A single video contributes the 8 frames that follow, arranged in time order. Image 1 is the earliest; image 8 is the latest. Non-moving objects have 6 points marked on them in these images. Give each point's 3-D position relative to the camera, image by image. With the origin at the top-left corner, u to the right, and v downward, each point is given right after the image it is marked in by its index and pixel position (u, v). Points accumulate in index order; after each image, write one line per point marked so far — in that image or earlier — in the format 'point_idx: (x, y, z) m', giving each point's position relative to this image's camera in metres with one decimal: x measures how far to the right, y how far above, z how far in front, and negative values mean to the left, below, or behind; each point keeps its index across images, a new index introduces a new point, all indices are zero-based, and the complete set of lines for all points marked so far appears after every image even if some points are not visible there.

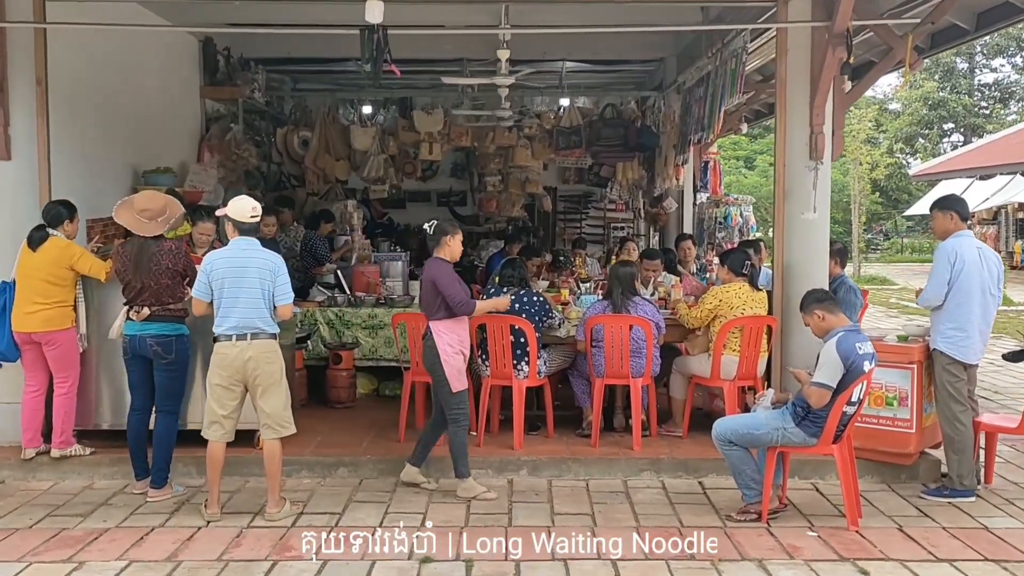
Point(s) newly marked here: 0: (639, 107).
0: (+1.0, +1.5, +8.1) m
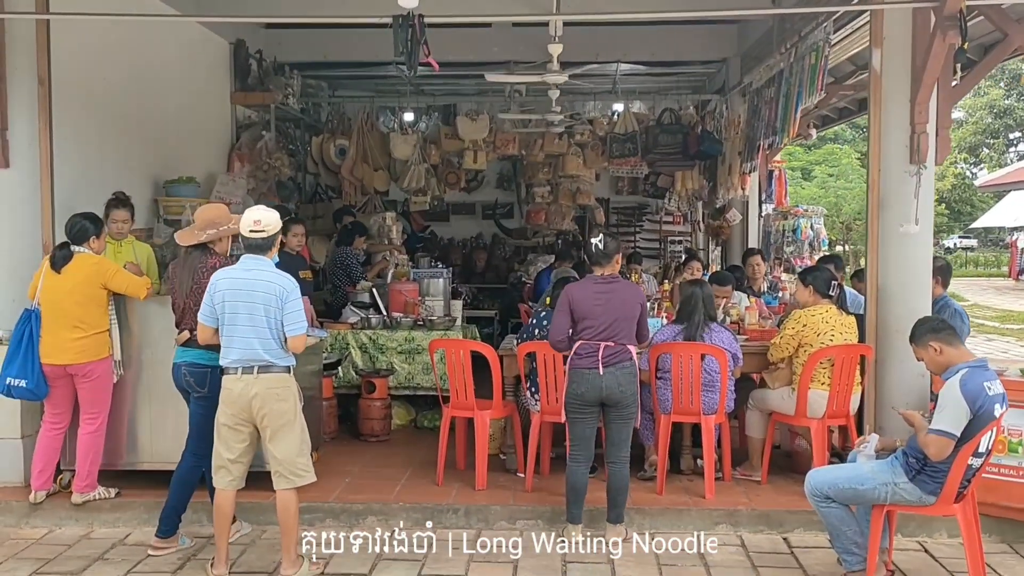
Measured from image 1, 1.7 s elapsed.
0: (+1.4, +1.3, +7.6) m
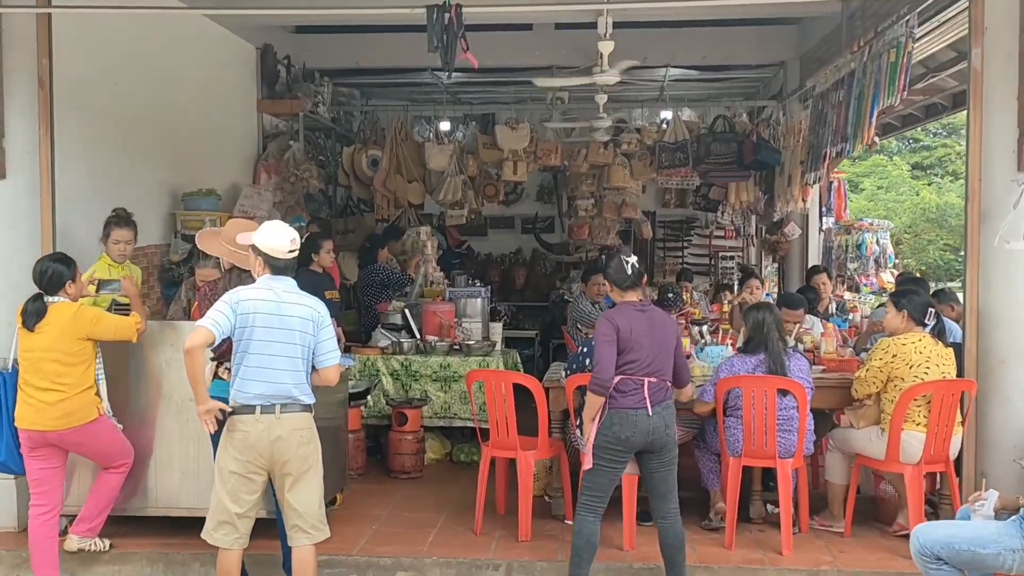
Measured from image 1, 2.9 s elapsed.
0: (+1.7, +1.2, +7.1) m
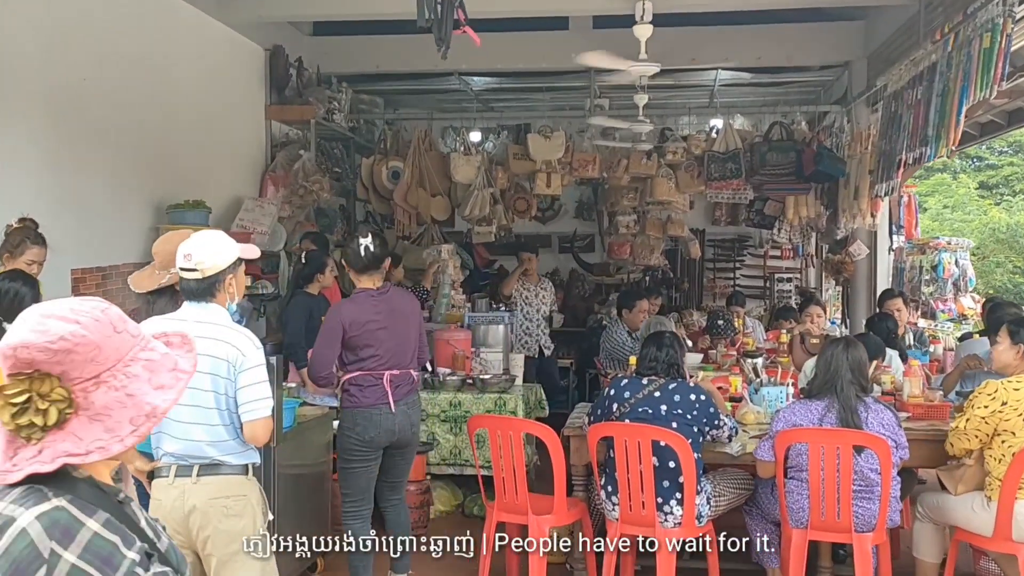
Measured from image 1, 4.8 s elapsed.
0: (+1.9, +1.0, +6.4) m
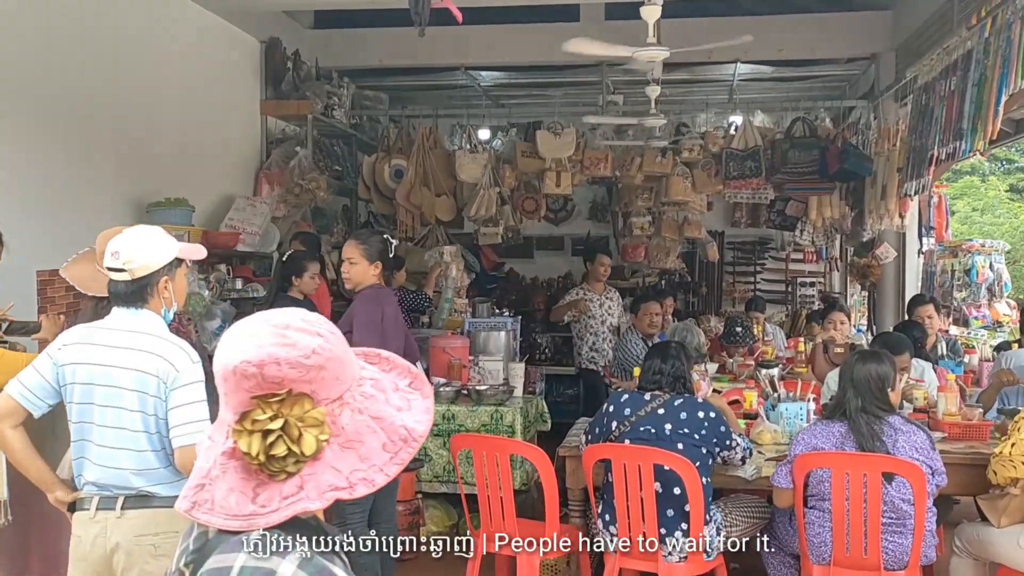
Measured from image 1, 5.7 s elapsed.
0: (+2.0, +1.0, +6.0) m
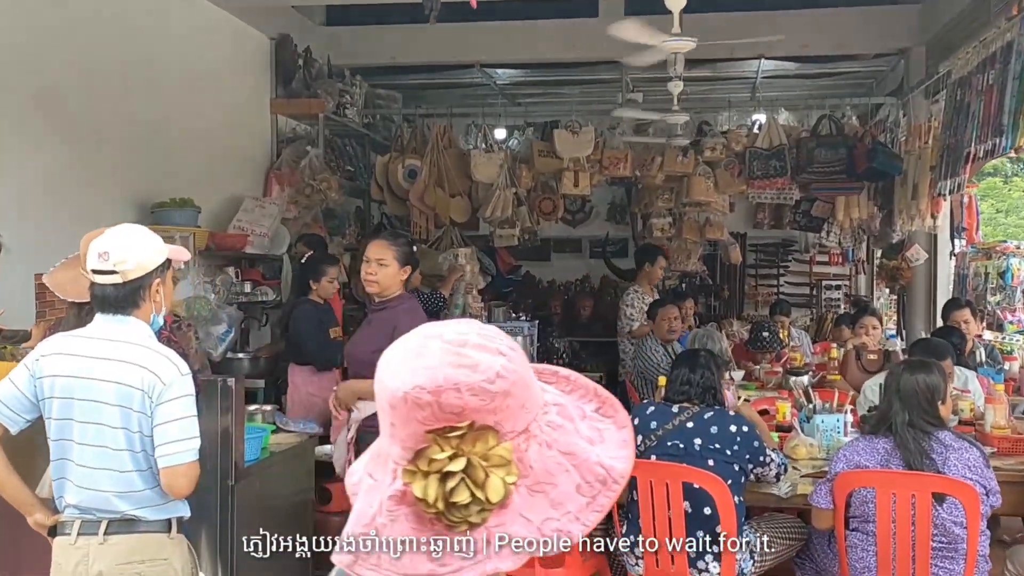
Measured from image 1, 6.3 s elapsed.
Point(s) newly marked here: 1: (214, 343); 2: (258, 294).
0: (+2.1, +1.0, +5.8) m
1: (-1.1, -0.2, +3.8) m
2: (-1.2, 0.0, +4.6) m
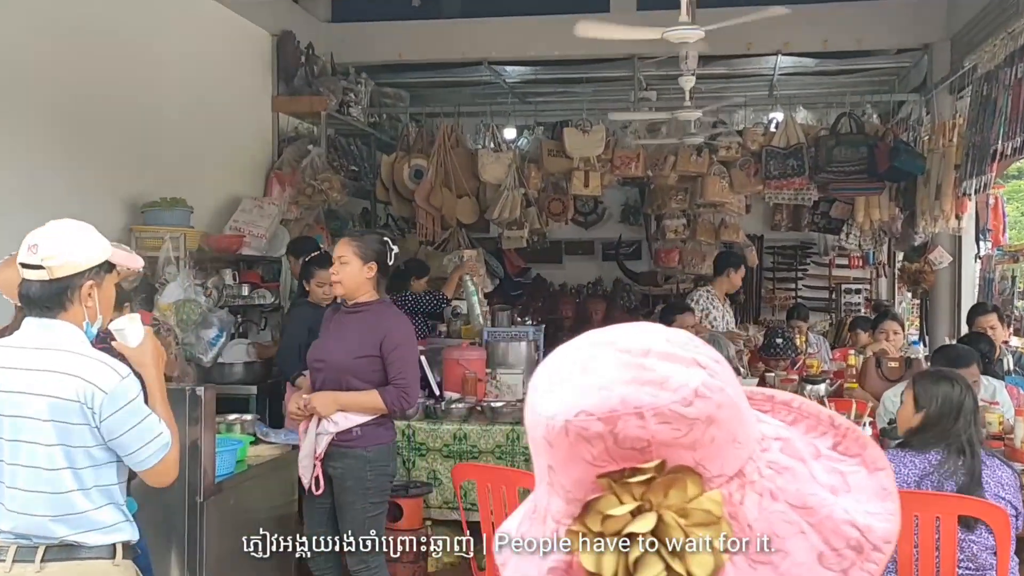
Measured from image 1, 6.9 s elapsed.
0: (+2.1, +1.0, +5.6) m
1: (-1.1, -0.2, +3.7) m
2: (-1.1, 0.0, +4.4) m
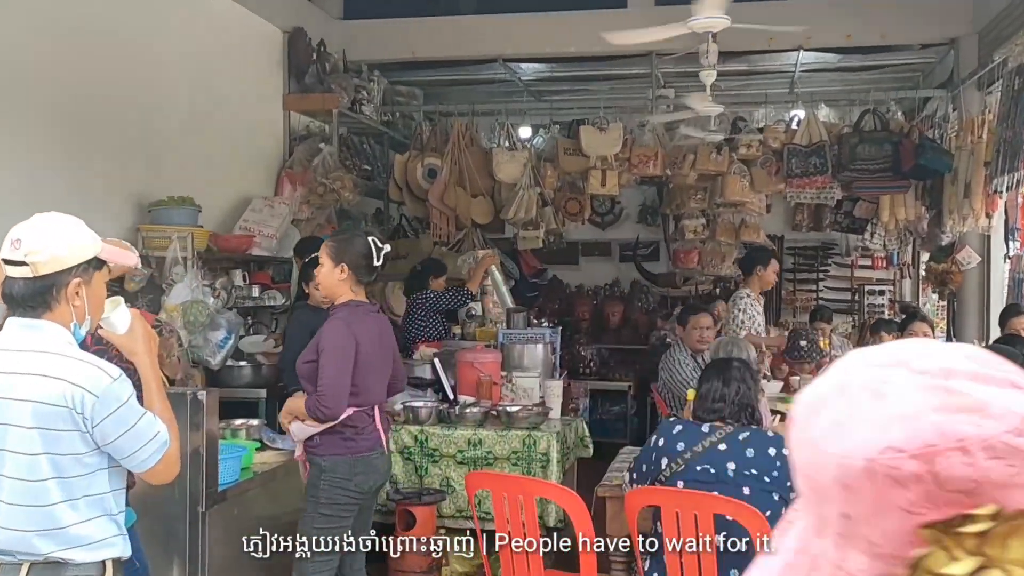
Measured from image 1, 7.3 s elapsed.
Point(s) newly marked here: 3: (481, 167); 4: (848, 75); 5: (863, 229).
0: (+2.2, +0.9, +5.5) m
1: (-1.1, -0.2, +3.6) m
2: (-1.1, 0.0, +4.3) m
3: (-0.2, +0.7, +5.8) m
4: (+2.1, +1.3, +6.1) m
5: (+2.1, +0.4, +6.1) m
